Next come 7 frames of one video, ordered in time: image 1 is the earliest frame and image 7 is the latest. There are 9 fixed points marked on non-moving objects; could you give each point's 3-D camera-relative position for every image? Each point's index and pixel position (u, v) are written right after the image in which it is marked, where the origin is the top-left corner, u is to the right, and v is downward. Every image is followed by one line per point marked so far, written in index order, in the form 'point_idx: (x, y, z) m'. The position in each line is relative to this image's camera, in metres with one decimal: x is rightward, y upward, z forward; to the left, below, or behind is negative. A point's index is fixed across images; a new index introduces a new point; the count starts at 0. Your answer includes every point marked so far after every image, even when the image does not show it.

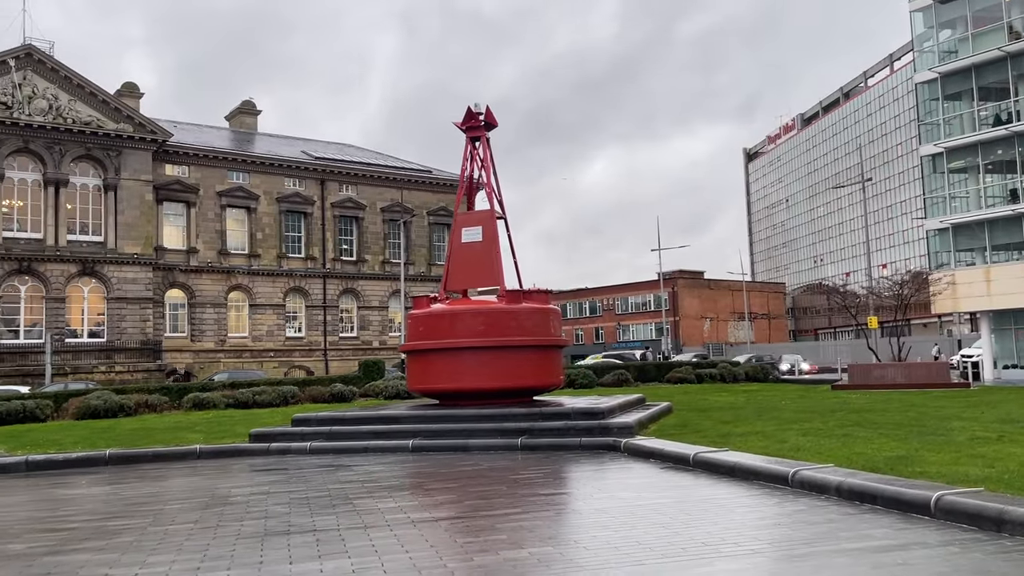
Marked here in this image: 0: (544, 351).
0: (+0.6, -1.2, +16.8) m
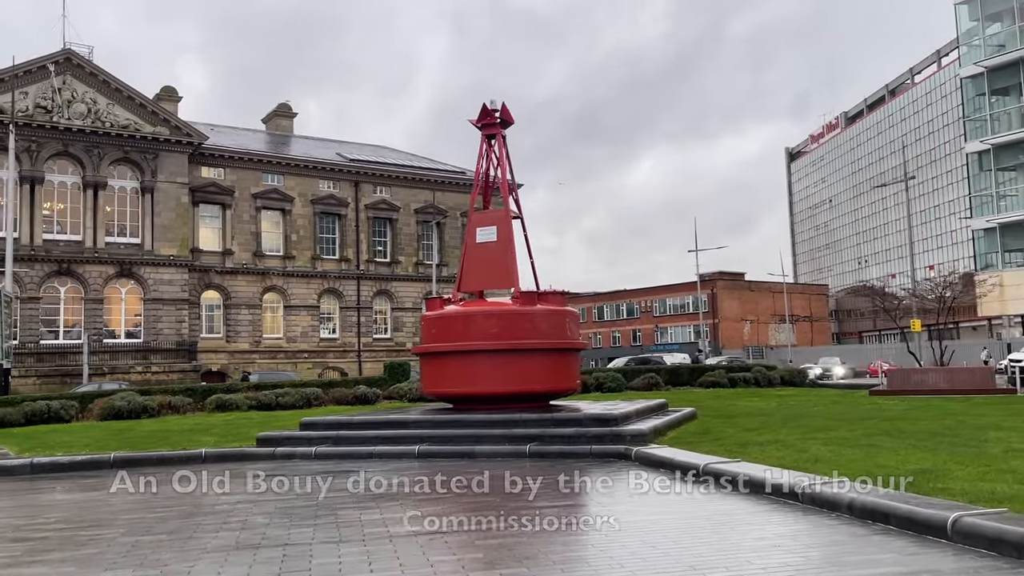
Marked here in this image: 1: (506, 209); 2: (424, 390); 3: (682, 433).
0: (+0.9, -1.3, +16.4) m
1: (-0.1, +1.6, +16.9) m
2: (-1.7, -2.0, +16.6) m
3: (+2.8, -2.4, +14.4) m
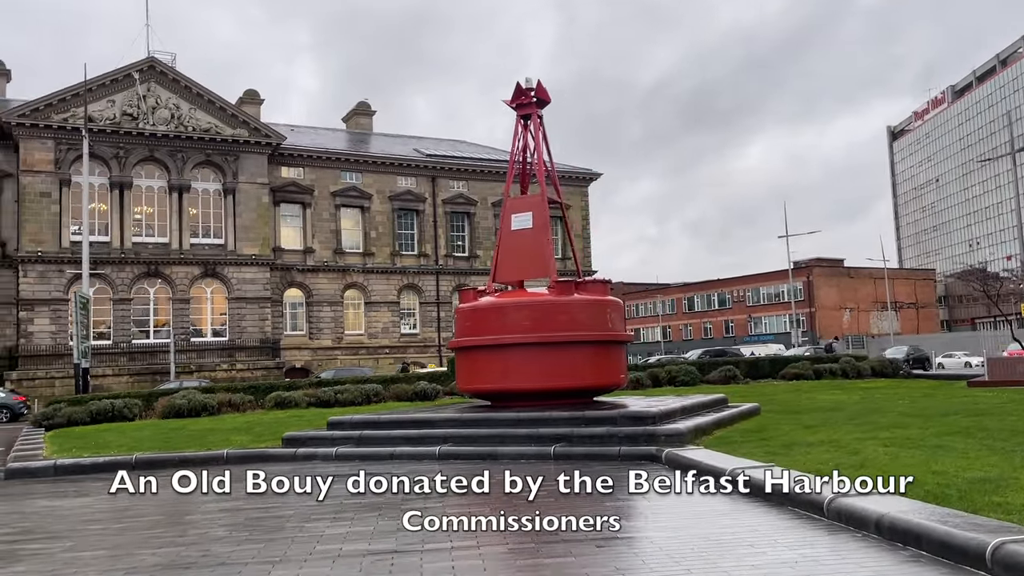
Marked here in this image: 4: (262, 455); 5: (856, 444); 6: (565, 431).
0: (+1.6, -1.0, +15.3) m
1: (+0.5, +1.8, +15.9) m
2: (-0.9, -1.8, +15.8) m
3: (+3.3, -2.2, +13.1) m
4: (-3.9, -2.6, +13.4) m
5: (+4.3, -2.0, +10.8) m
6: (+0.8, -2.1, +12.5) m
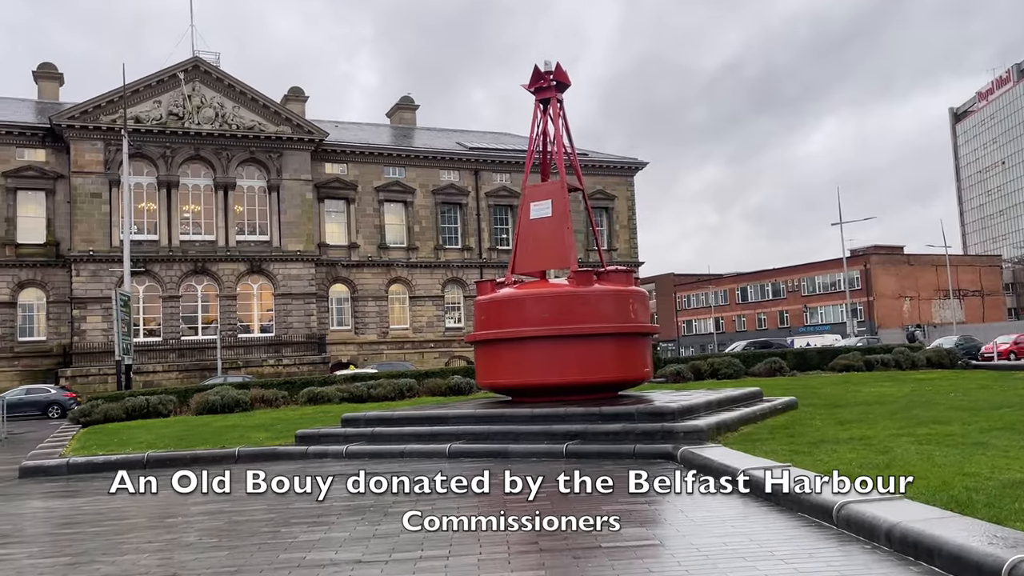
0: (+1.9, -0.9, +14.6) m
1: (+0.9, +1.9, +15.3) m
2: (-0.6, -1.7, +15.3) m
3: (+3.5, -2.0, +12.4) m
4: (-3.6, -2.5, +13.1) m
5: (+4.4, -1.8, +10.0) m
6: (+0.9, -1.9, +11.9) m
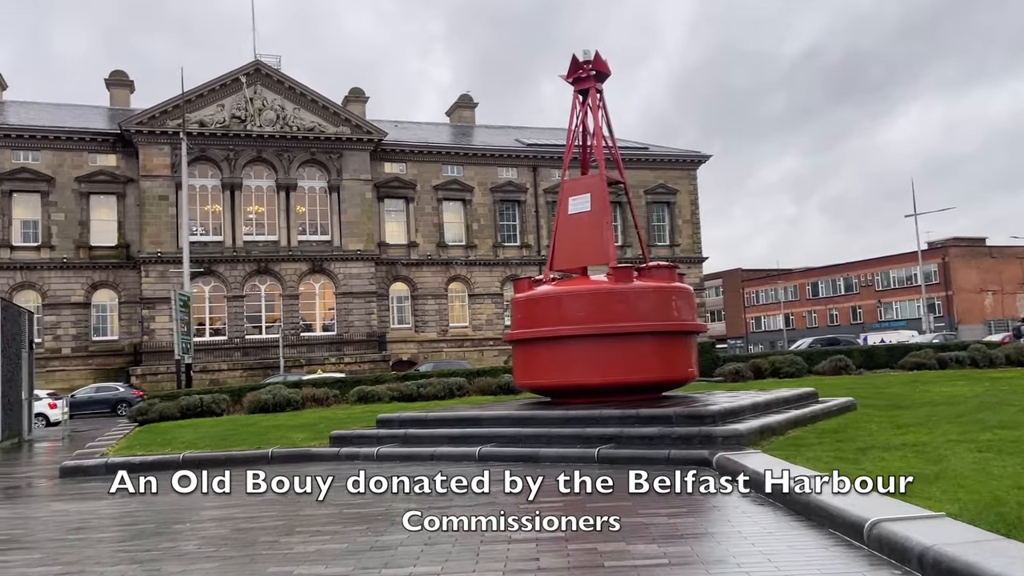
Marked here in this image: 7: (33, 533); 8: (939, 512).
0: (+2.6, -0.8, +14.0) m
1: (+1.5, +2.0, +14.8) m
2: (+0.1, -1.6, +14.9) m
3: (+4.0, -2.0, +11.7) m
4: (-3.1, -2.5, +13.0) m
5: (+4.7, -1.7, +9.2) m
6: (+1.4, -1.9, +11.4) m
7: (-4.5, -2.3, +8.0) m
8: (+3.0, -1.6, +6.0) m
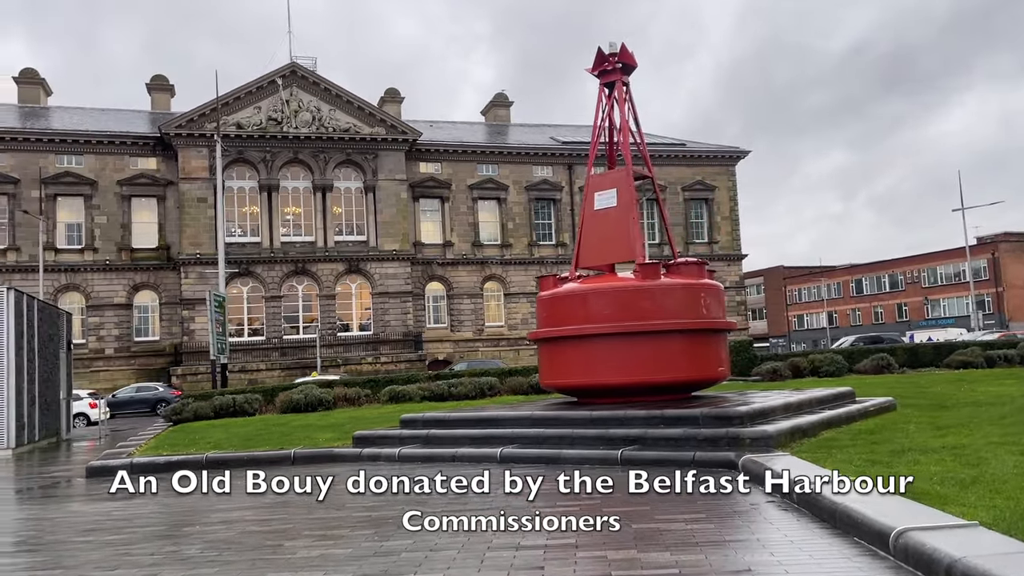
0: (+3.0, -0.8, +13.6) m
1: (+1.9, +2.0, +14.4) m
2: (+0.6, -1.6, +14.6) m
3: (+4.3, -1.9, +11.2) m
4: (-2.7, -2.5, +12.8) m
5: (+4.8, -1.7, +8.8) m
6: (+1.6, -1.9, +11.1) m
7: (-4.3, -2.3, +8.0) m
8: (+3.1, -1.5, +5.6) m
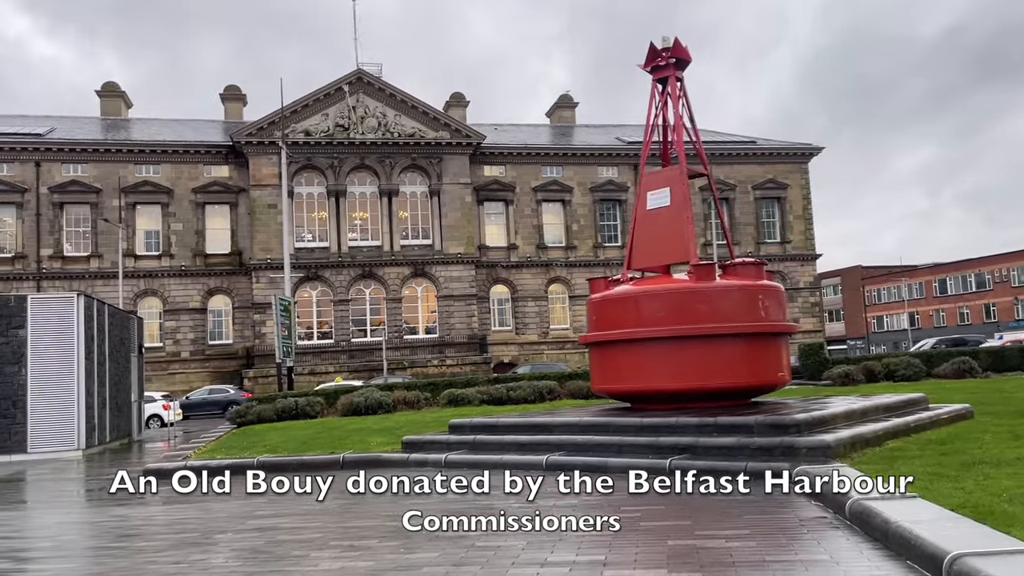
0: (+3.7, -0.8, +13.1) m
1: (+2.8, +2.0, +13.9) m
2: (+1.4, -1.6, +14.3) m
3: (+4.9, -1.9, +10.6) m
4: (-2.0, -2.6, +12.8) m
5: (+5.2, -1.7, +8.1) m
6: (+2.2, -1.9, +10.6) m
7: (-4.0, -2.3, +8.0) m
8: (+3.2, -1.5, +5.1) m
